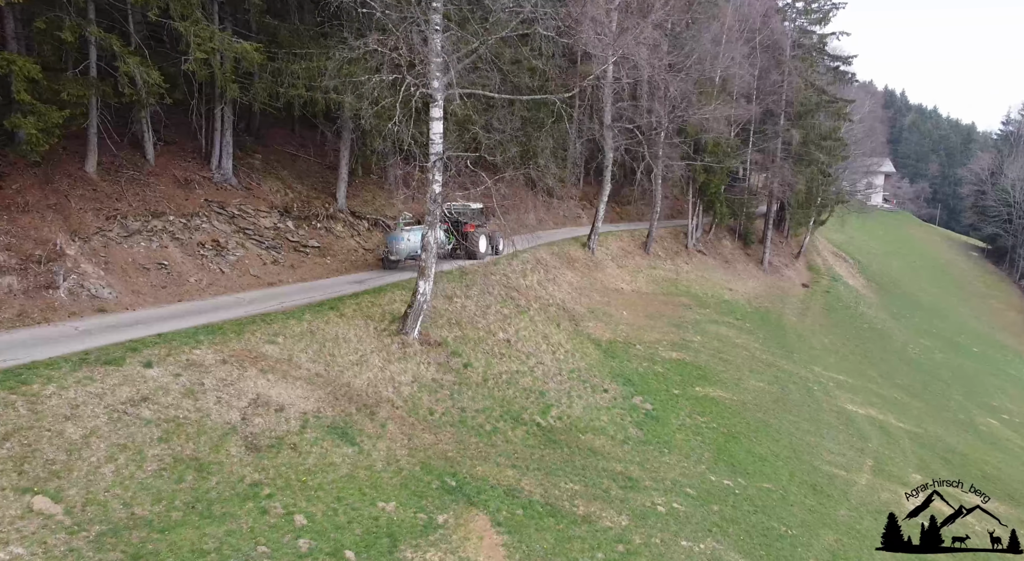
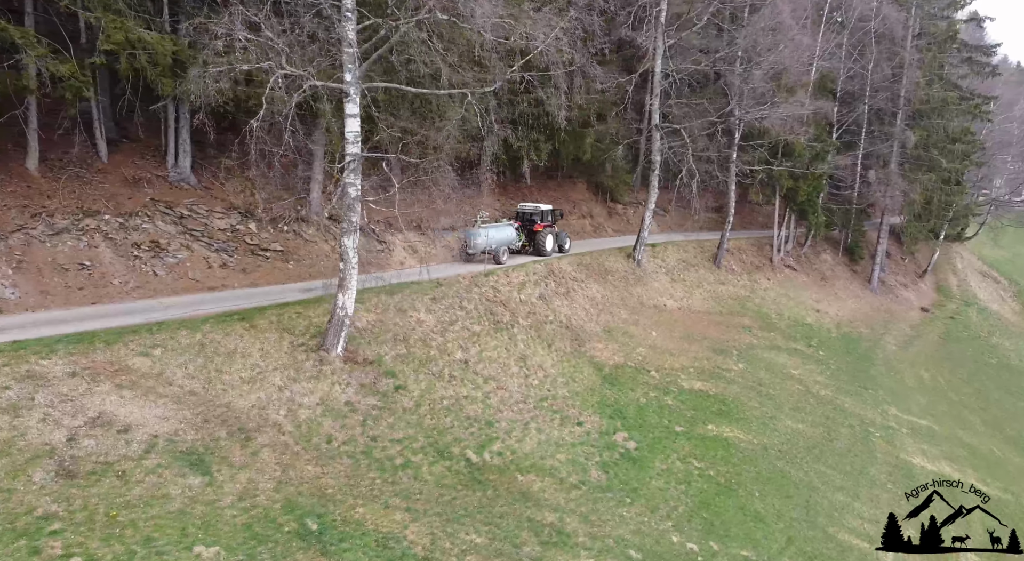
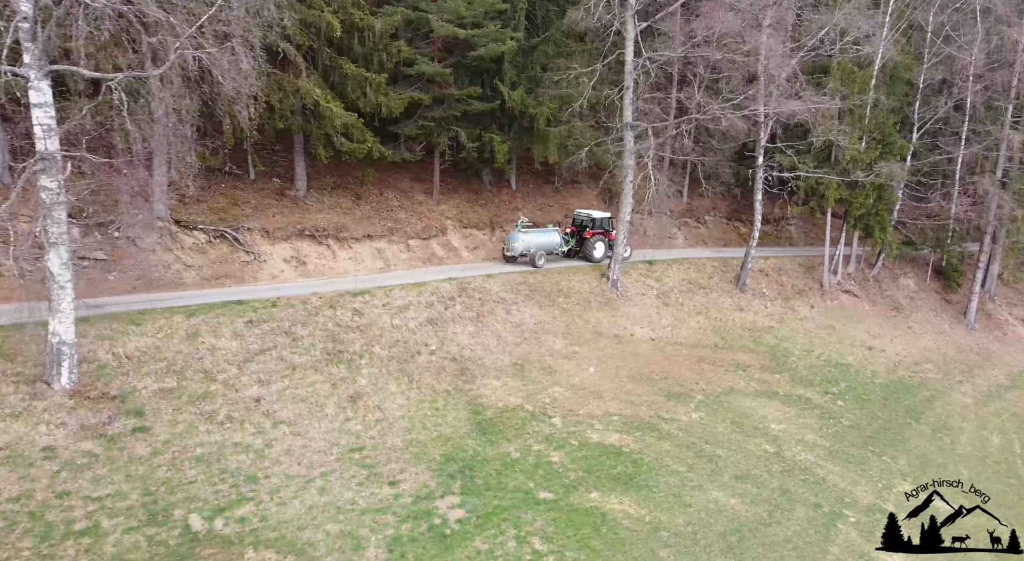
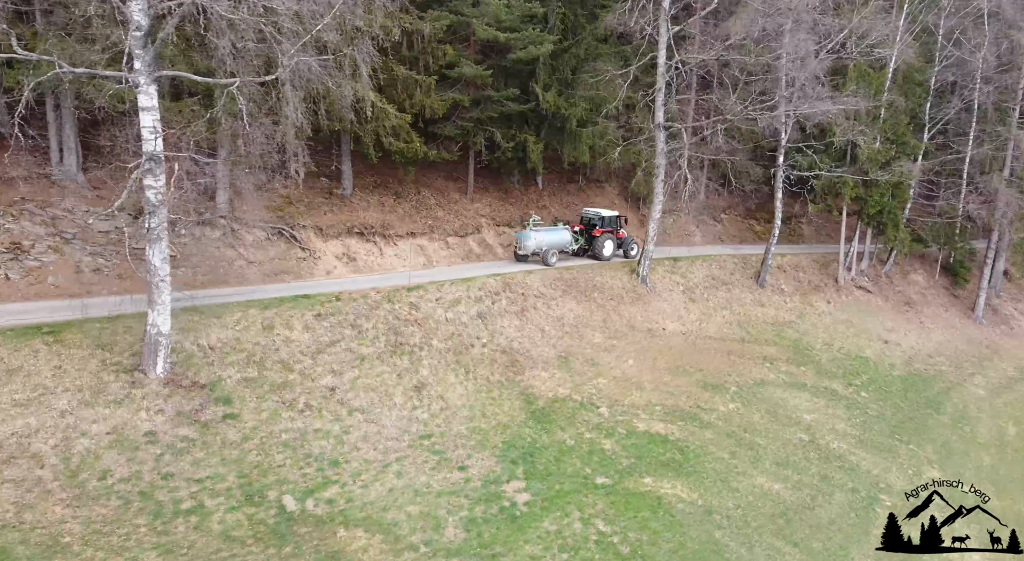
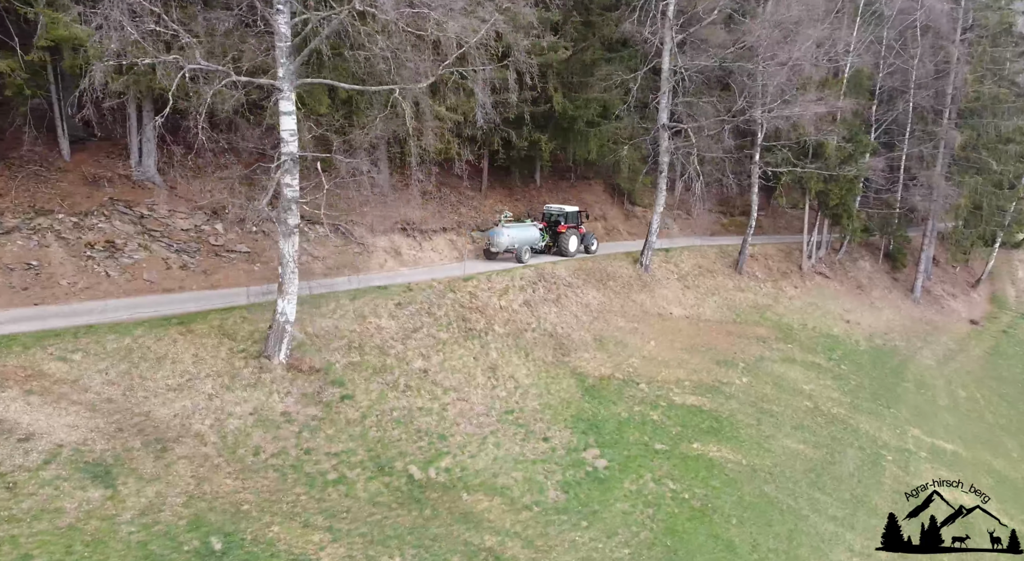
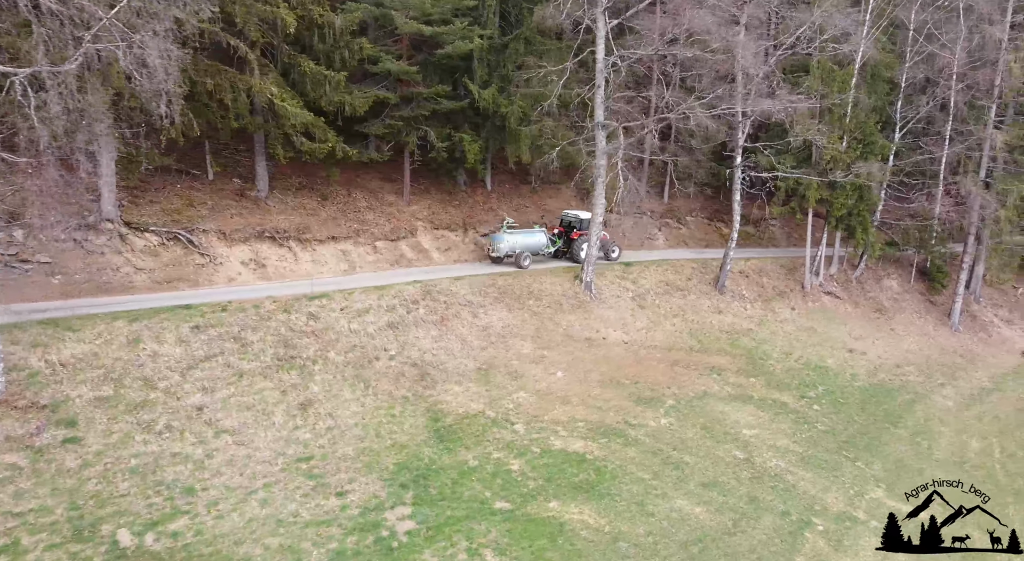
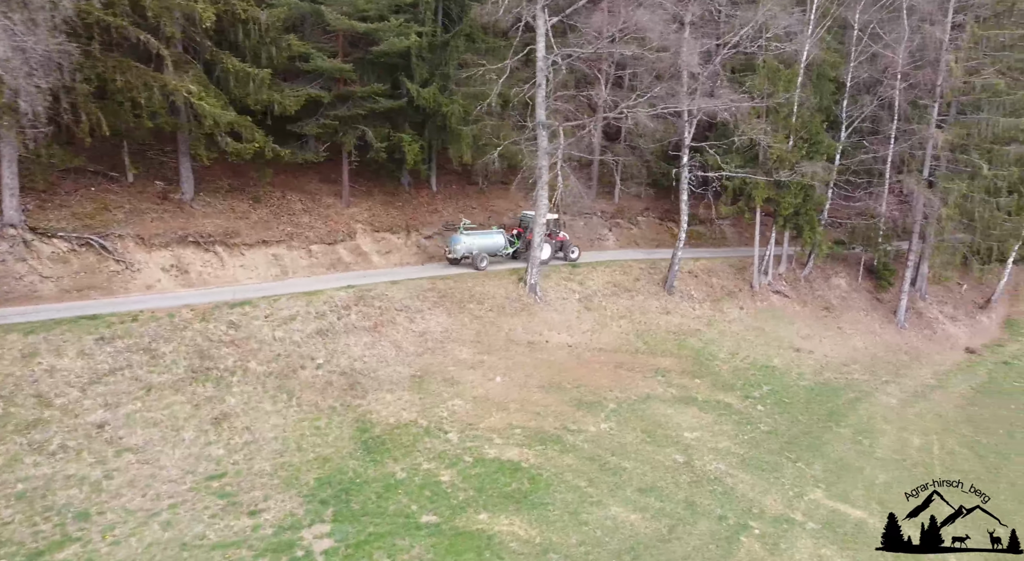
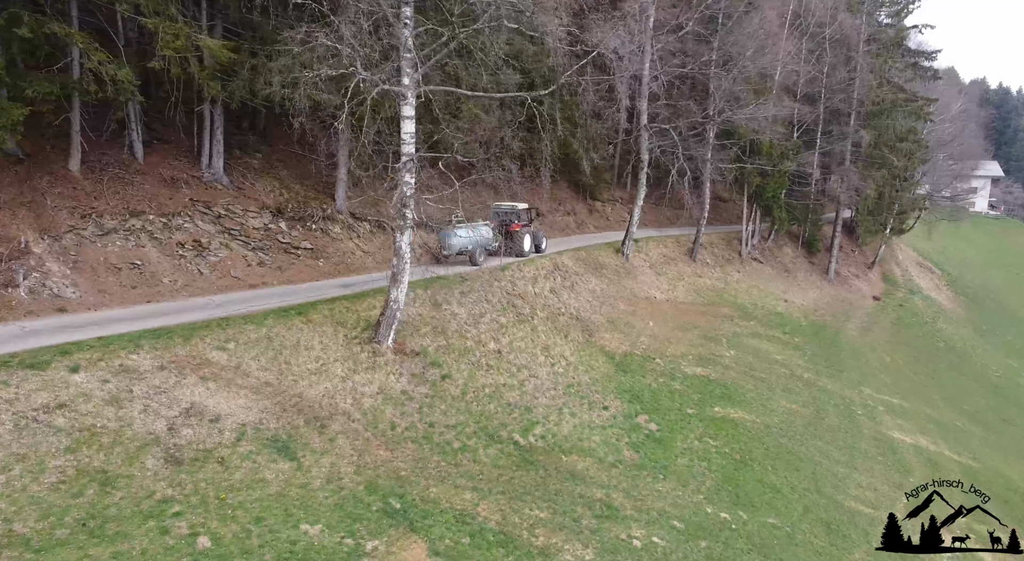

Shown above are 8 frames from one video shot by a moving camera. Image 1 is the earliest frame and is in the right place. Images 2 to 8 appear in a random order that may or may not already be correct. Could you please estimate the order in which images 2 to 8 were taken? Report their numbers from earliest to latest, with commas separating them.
8, 2, 5, 4, 3, 6, 7
